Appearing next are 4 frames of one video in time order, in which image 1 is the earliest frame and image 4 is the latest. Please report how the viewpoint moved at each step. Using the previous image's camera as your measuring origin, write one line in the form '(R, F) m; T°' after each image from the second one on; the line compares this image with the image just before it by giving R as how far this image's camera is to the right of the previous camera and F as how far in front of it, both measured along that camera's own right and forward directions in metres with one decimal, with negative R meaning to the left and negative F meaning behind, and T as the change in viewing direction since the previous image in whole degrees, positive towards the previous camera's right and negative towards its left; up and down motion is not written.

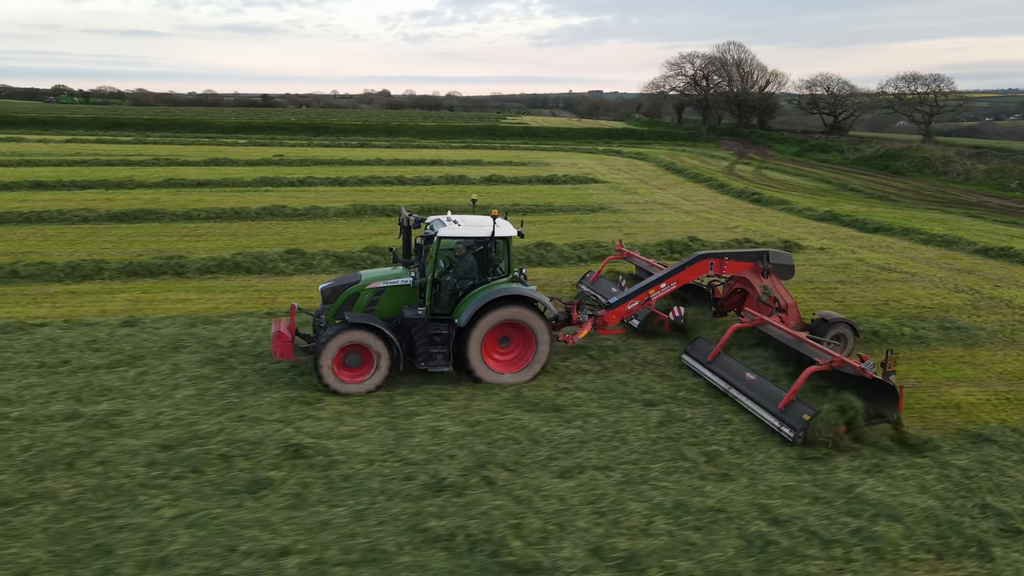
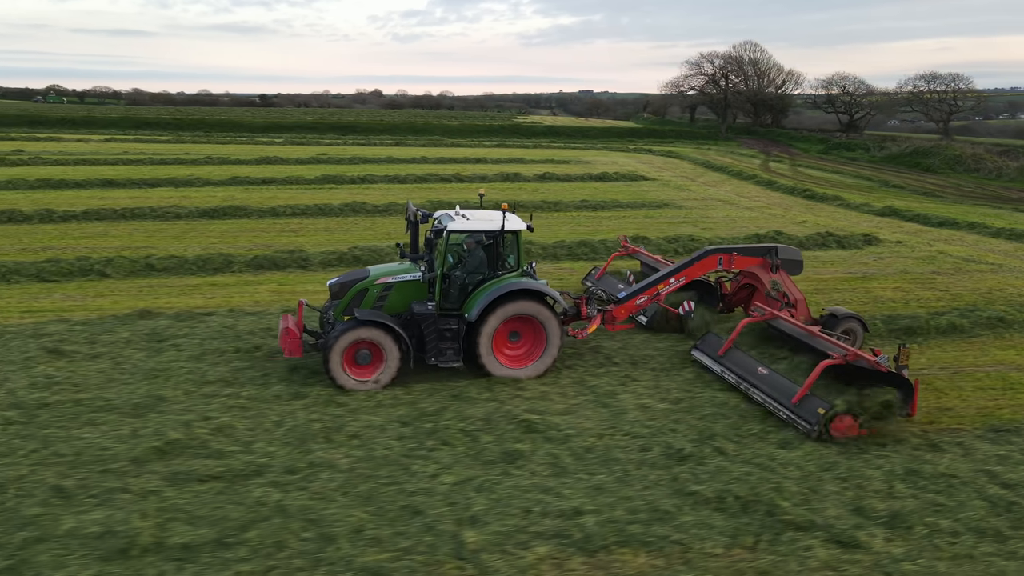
(-2.2, -0.4) m; 0°
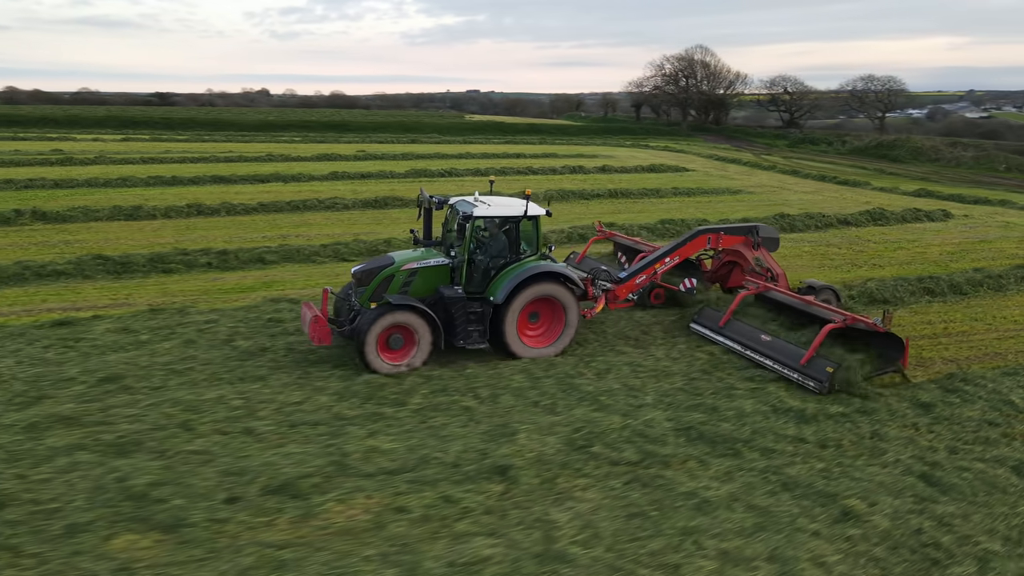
(-6.3, -1.5) m; +7°
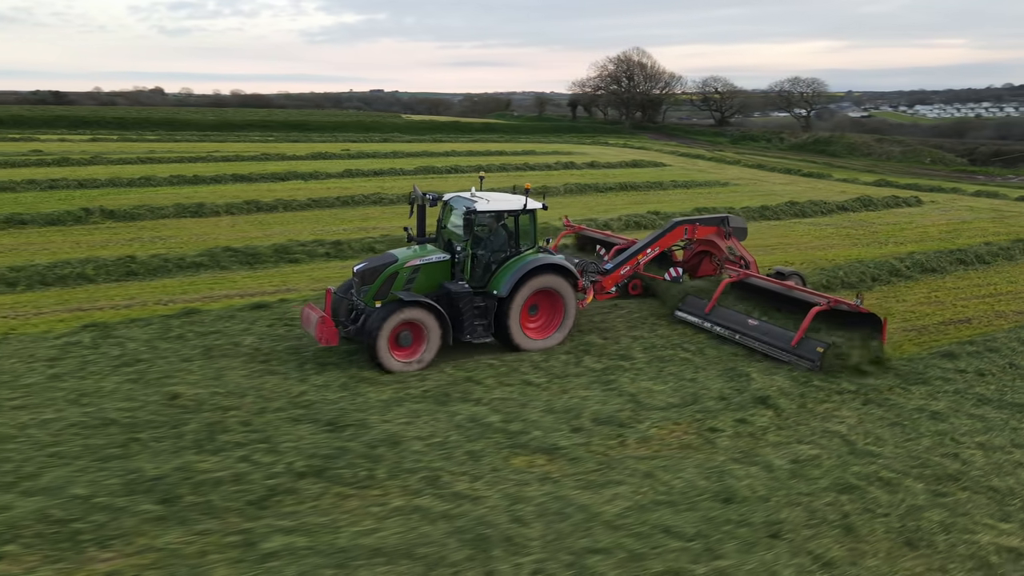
(-3.3, -1.0) m; +6°
